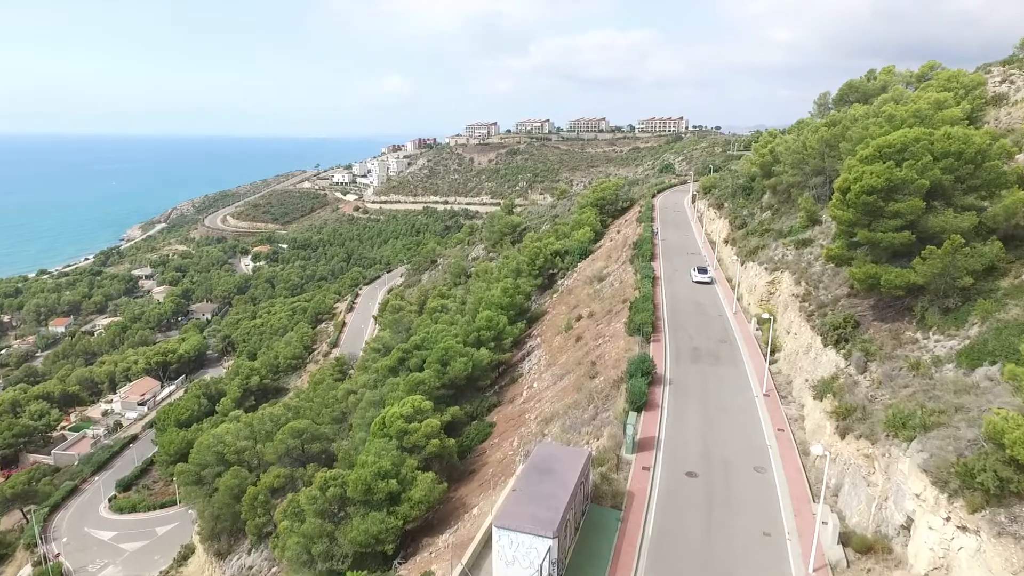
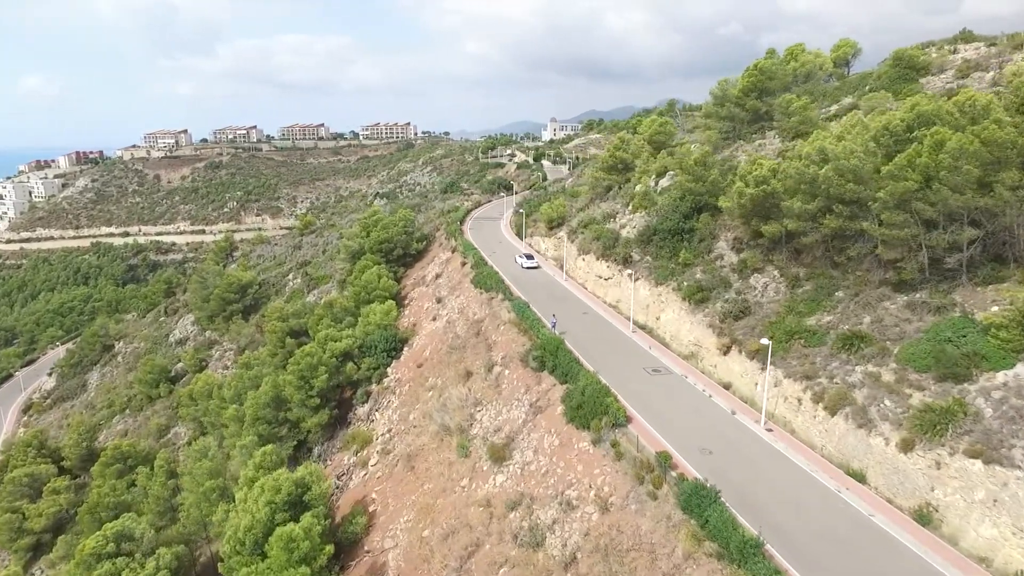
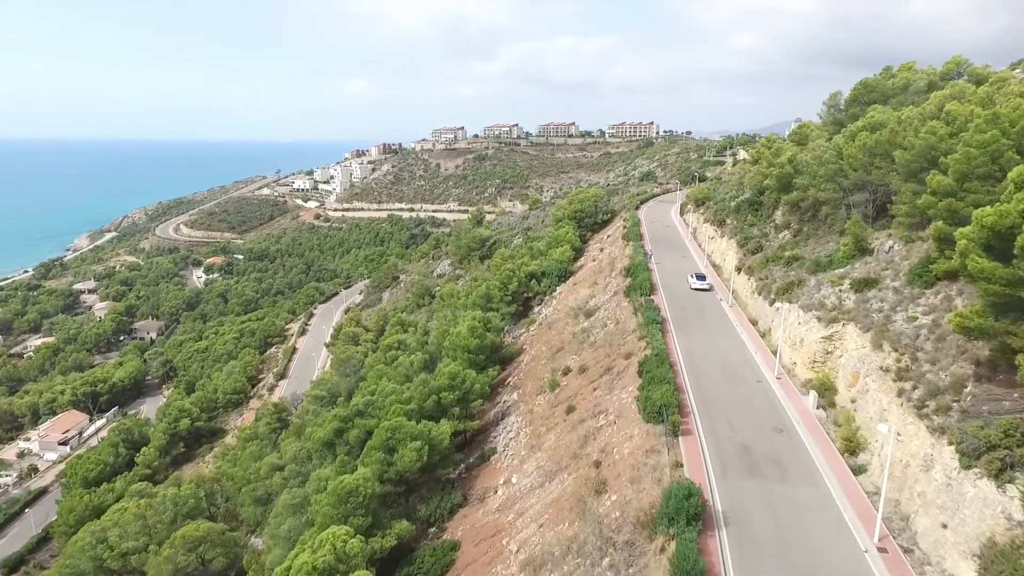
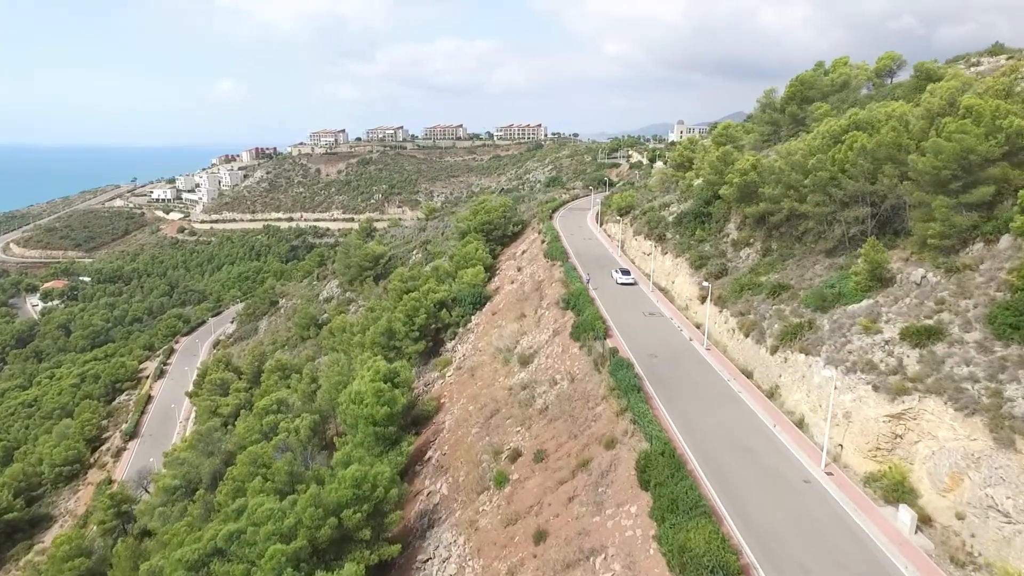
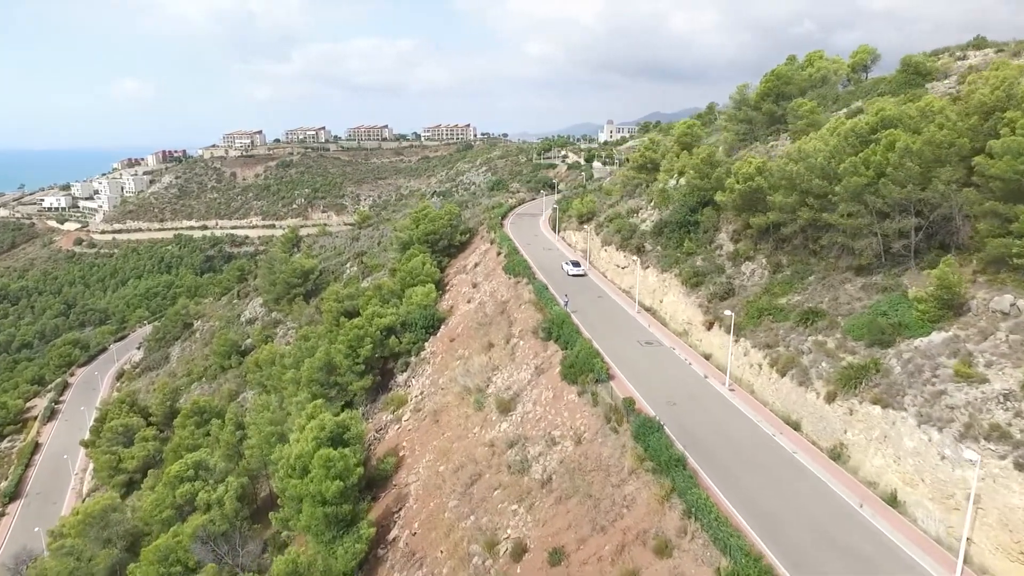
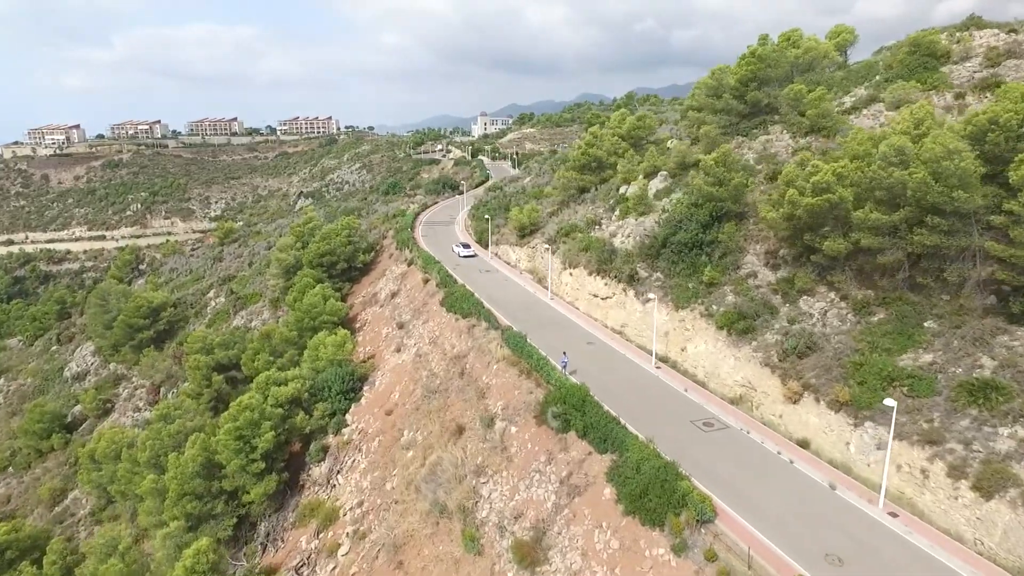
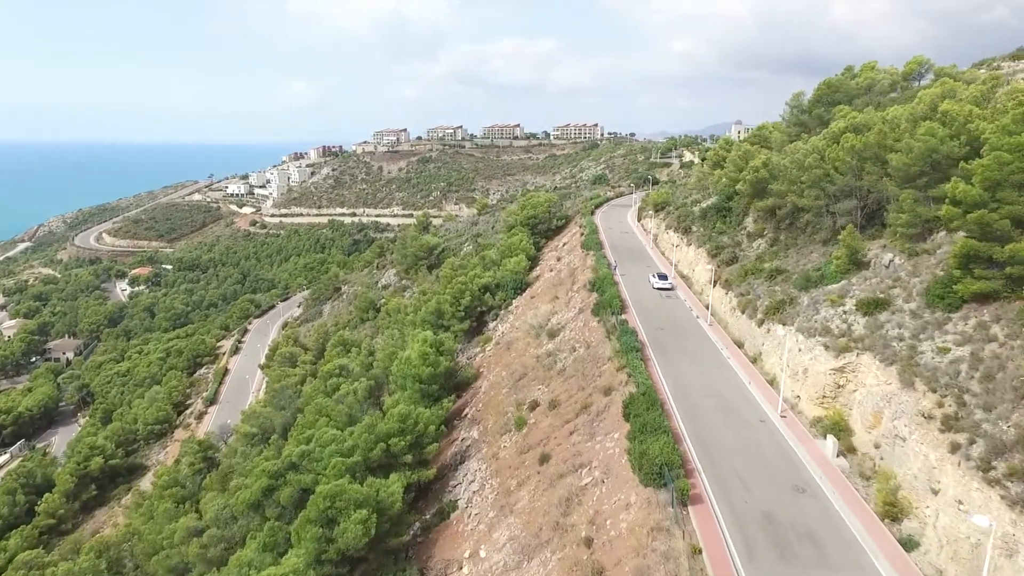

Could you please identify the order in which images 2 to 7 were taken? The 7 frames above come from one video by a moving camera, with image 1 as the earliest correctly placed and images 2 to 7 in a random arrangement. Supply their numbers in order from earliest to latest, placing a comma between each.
3, 7, 4, 5, 2, 6
